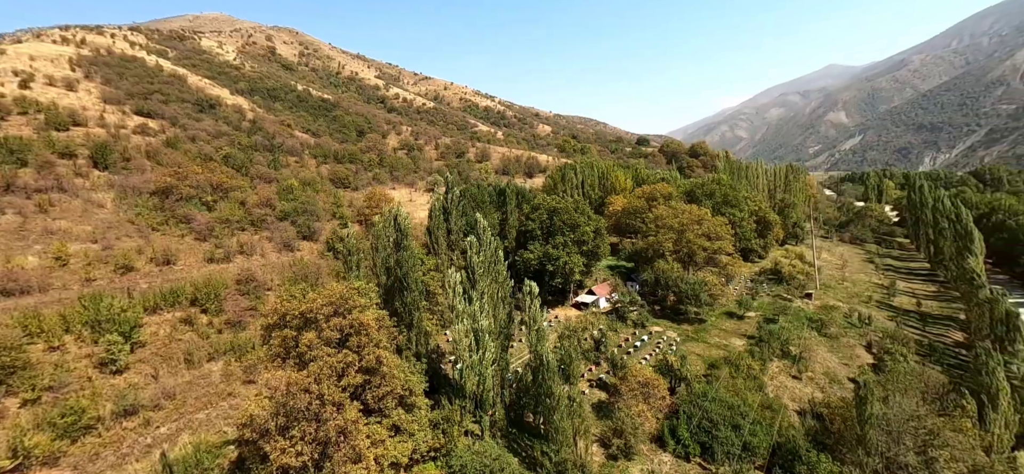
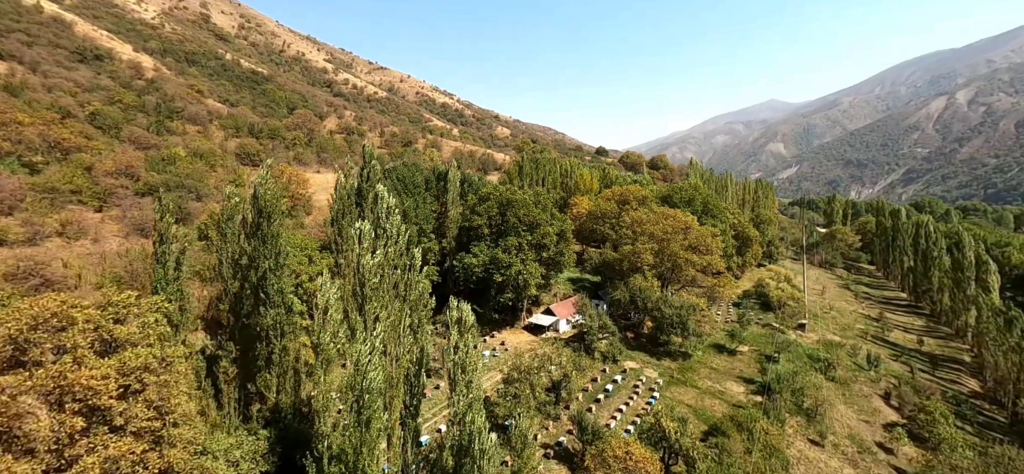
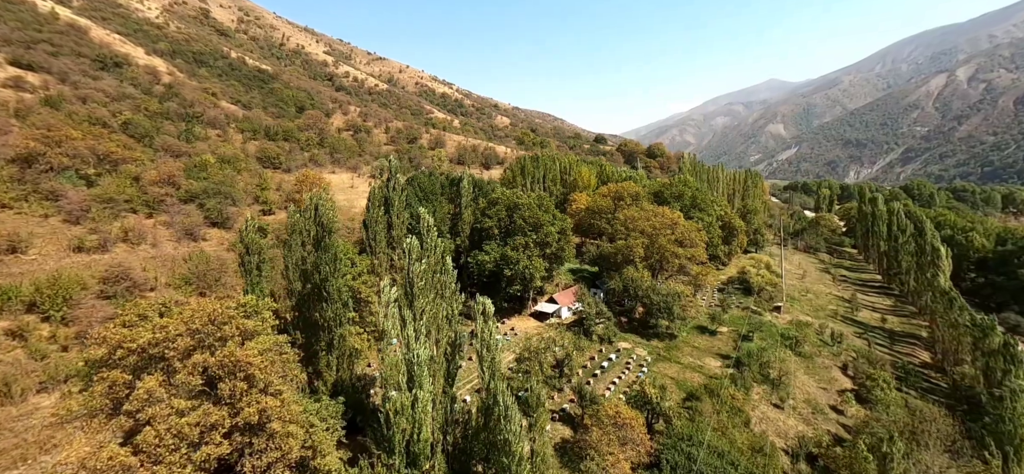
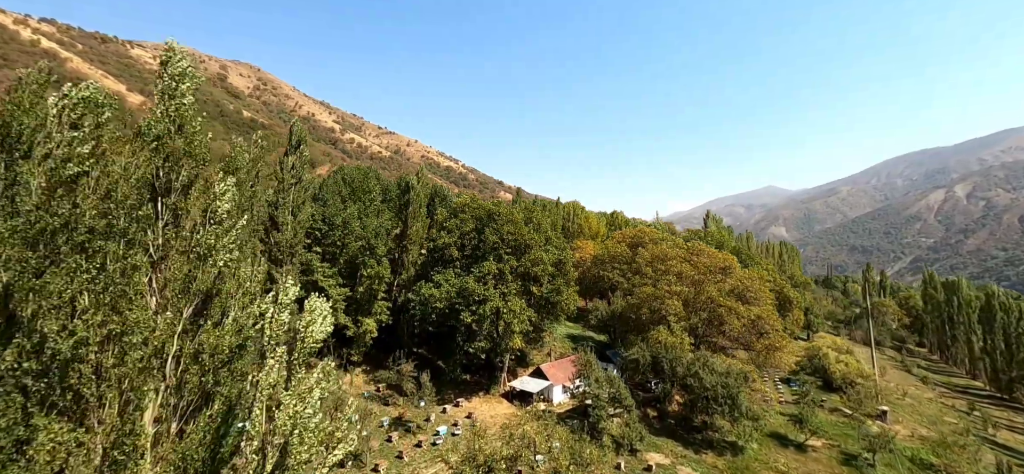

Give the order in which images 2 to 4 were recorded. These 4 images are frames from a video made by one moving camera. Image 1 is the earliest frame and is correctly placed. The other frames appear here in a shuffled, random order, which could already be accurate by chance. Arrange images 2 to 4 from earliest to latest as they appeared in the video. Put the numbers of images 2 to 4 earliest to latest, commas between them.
3, 2, 4
